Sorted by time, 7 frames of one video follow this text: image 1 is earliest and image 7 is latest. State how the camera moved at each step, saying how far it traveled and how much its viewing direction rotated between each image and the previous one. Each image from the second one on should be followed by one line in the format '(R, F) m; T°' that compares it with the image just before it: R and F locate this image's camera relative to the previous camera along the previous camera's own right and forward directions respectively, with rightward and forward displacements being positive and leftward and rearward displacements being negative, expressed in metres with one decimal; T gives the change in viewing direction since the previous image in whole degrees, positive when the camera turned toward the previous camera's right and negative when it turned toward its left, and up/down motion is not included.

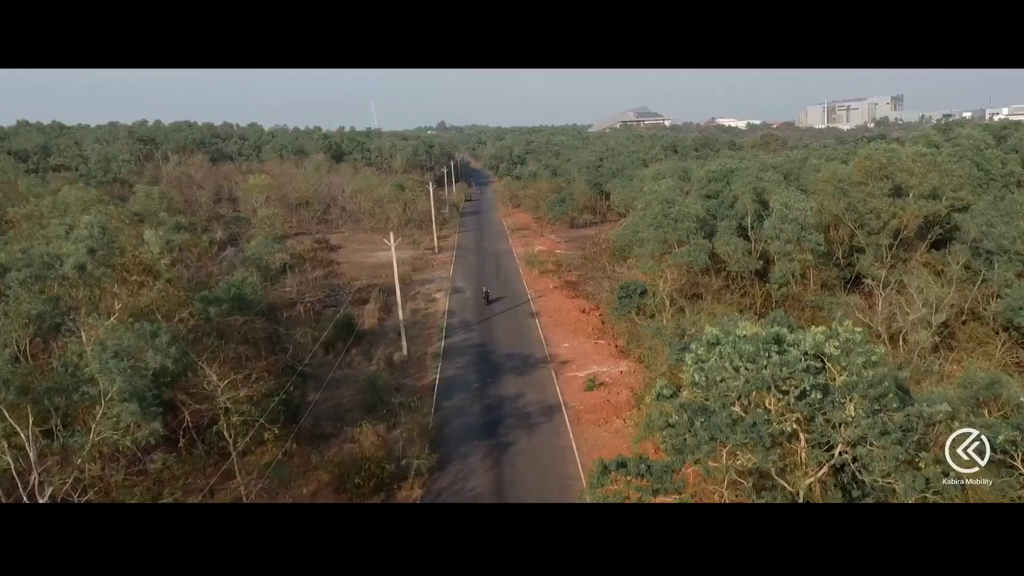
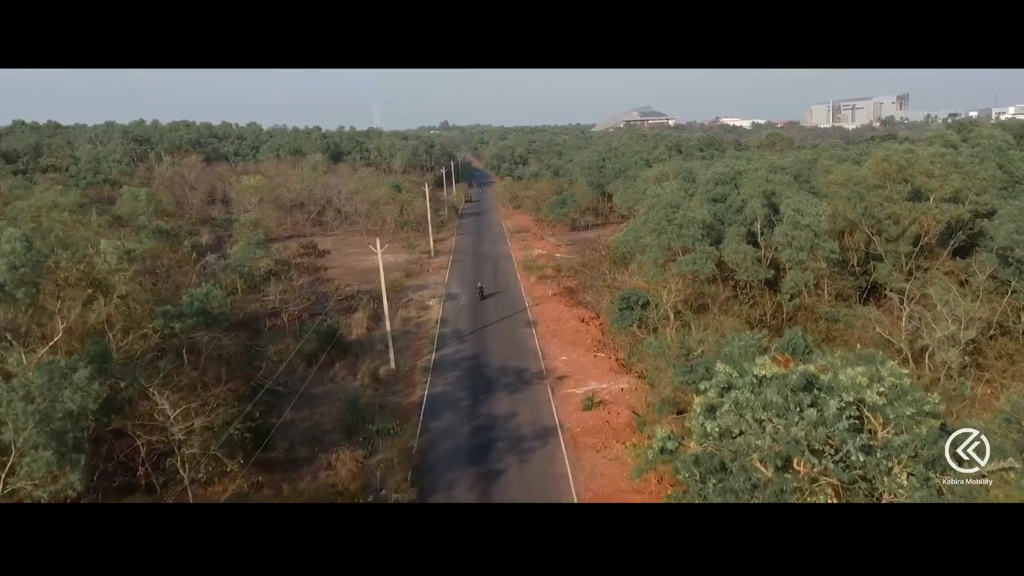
(+0.1, +0.8) m; 0°
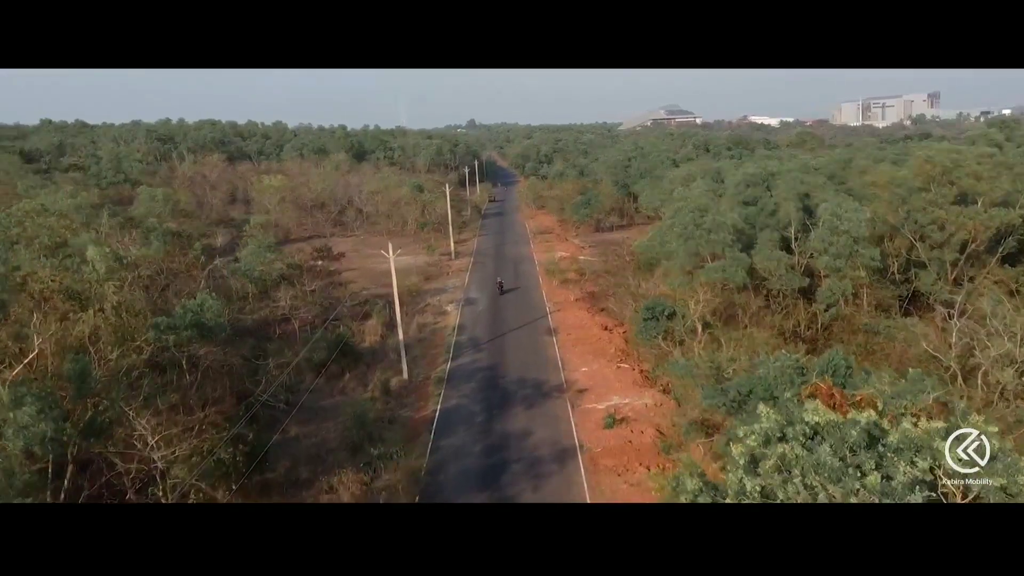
(+0.1, +0.6) m; -2°
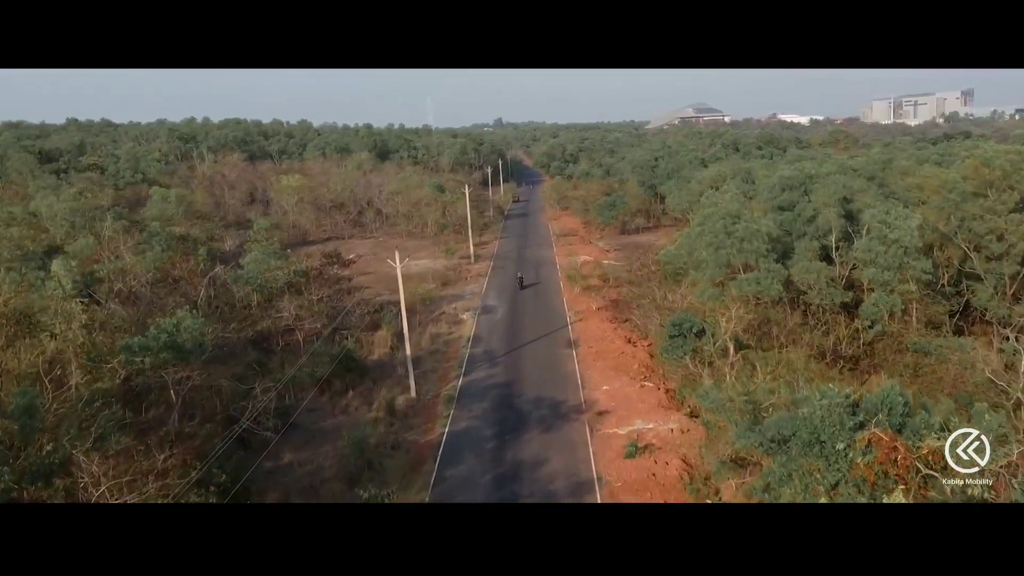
(+0.1, +0.9) m; -2°
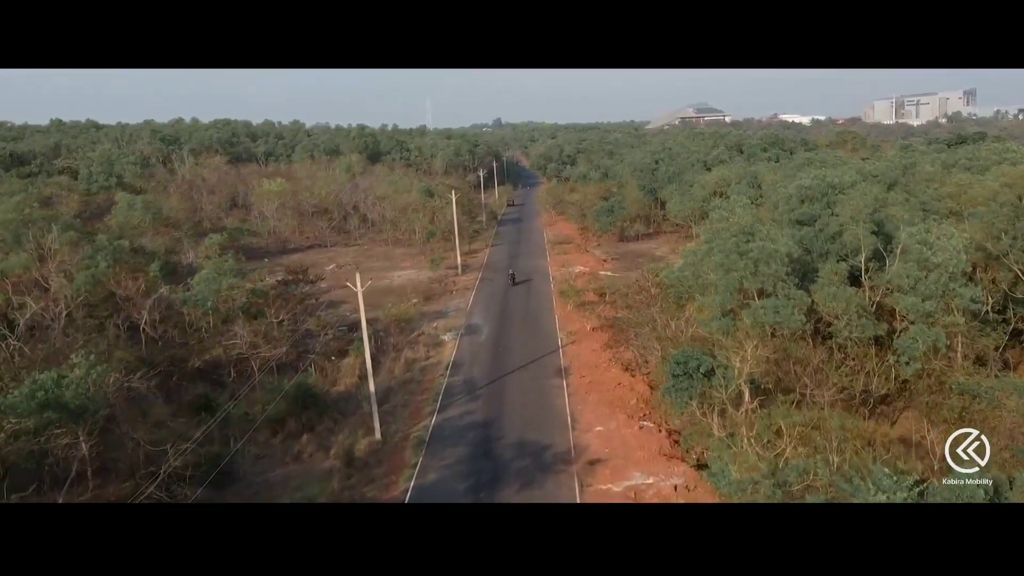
(+0.2, +1.5) m; 0°
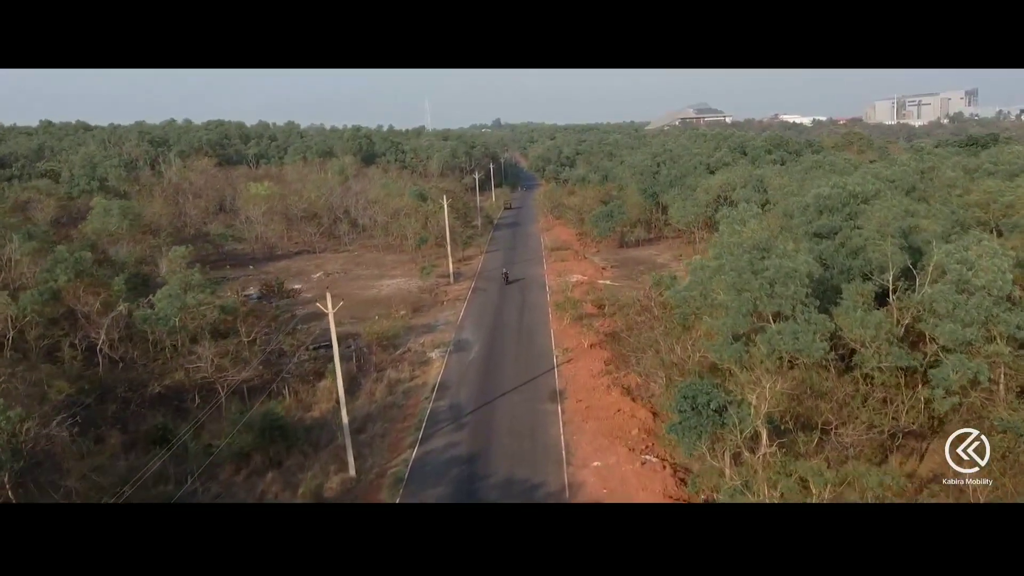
(+0.1, +1.0) m; 0°
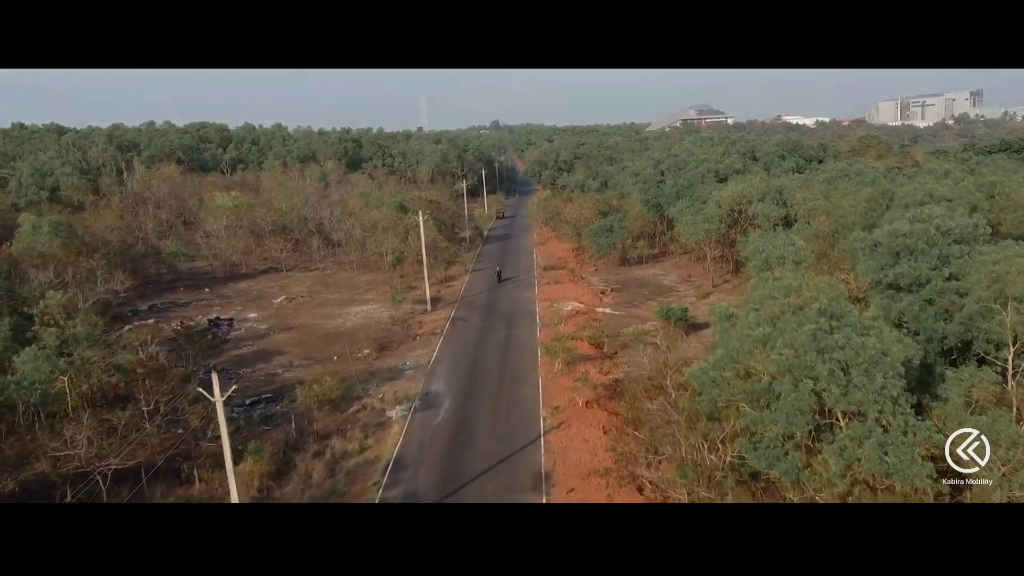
(+0.3, +2.5) m; 0°
